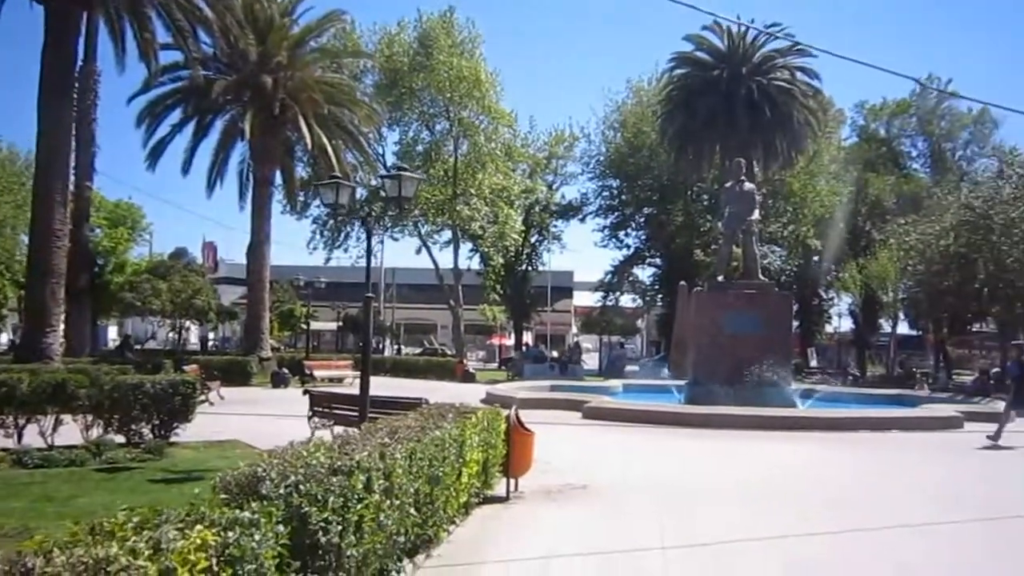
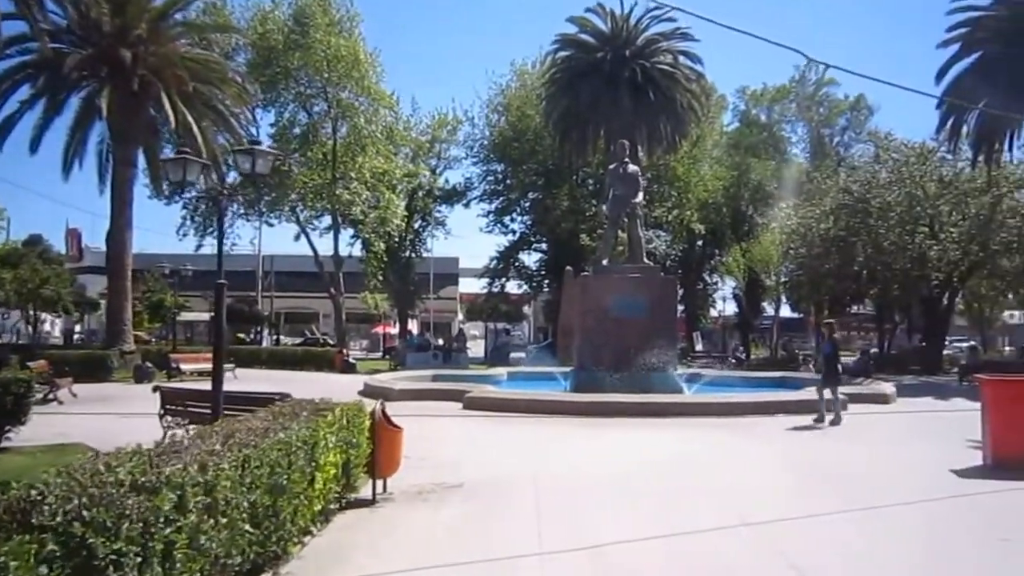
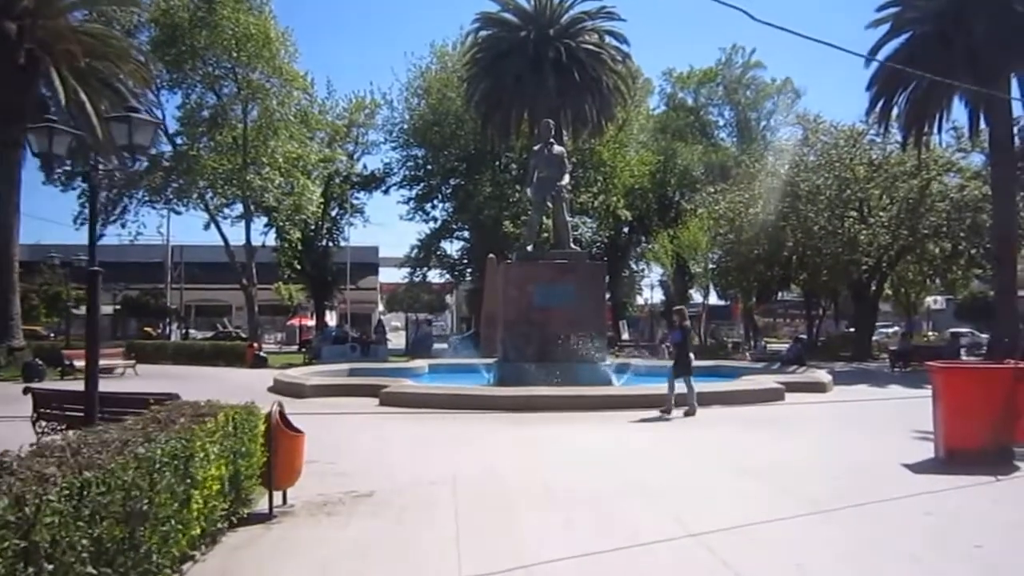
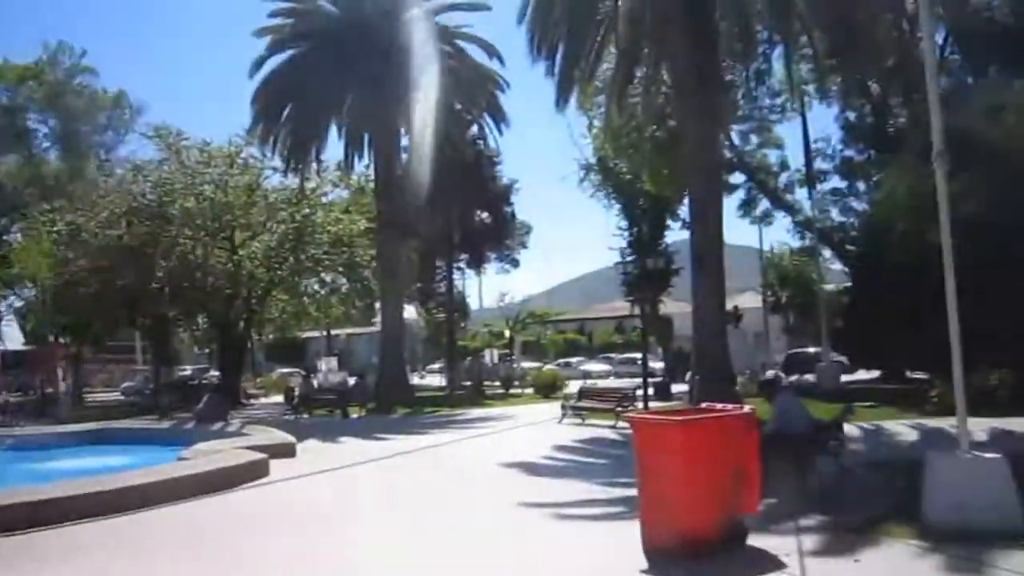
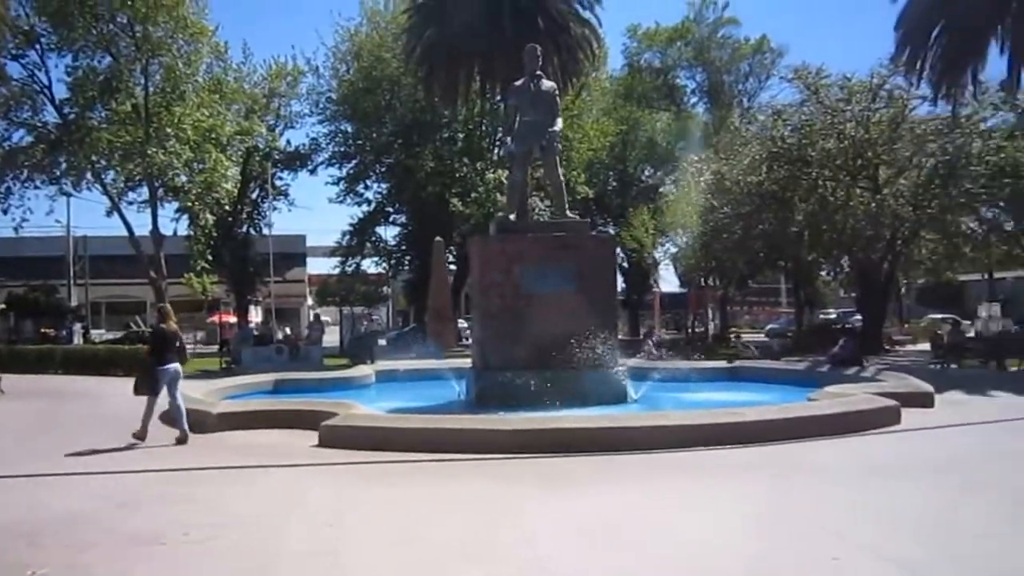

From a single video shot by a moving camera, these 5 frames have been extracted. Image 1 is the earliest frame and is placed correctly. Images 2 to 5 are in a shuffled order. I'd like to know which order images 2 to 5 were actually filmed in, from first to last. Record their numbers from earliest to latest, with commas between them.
2, 3, 5, 4
